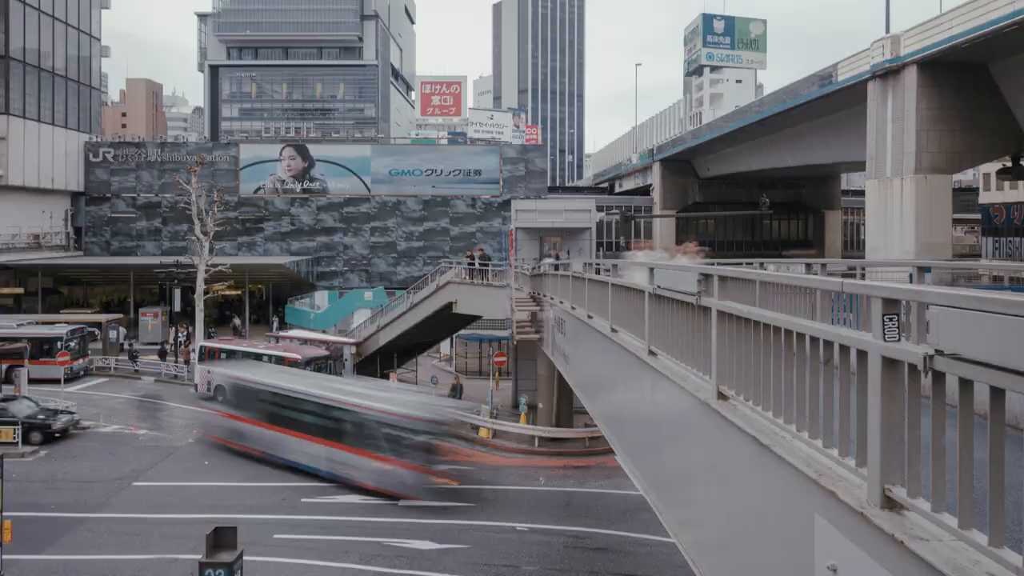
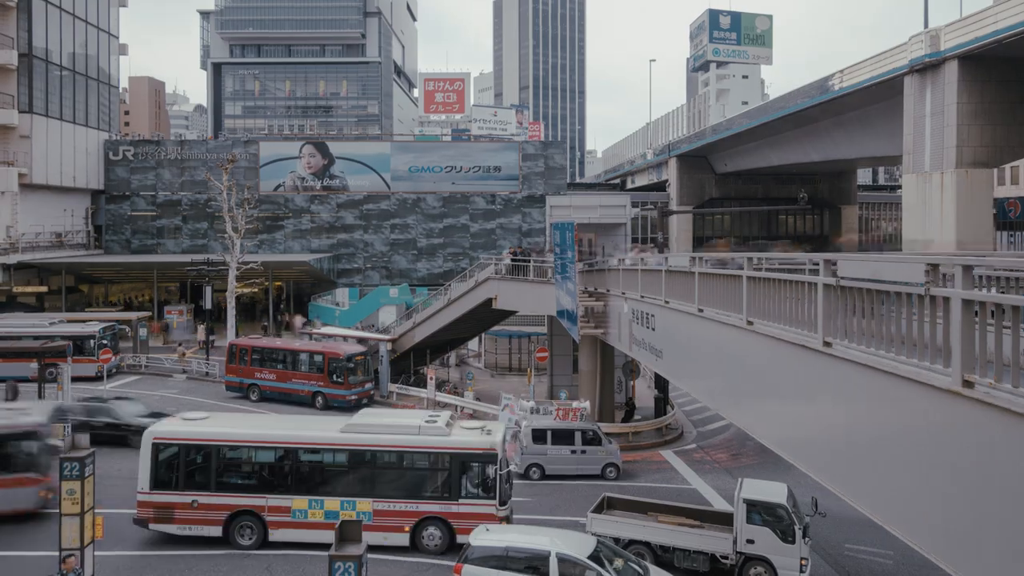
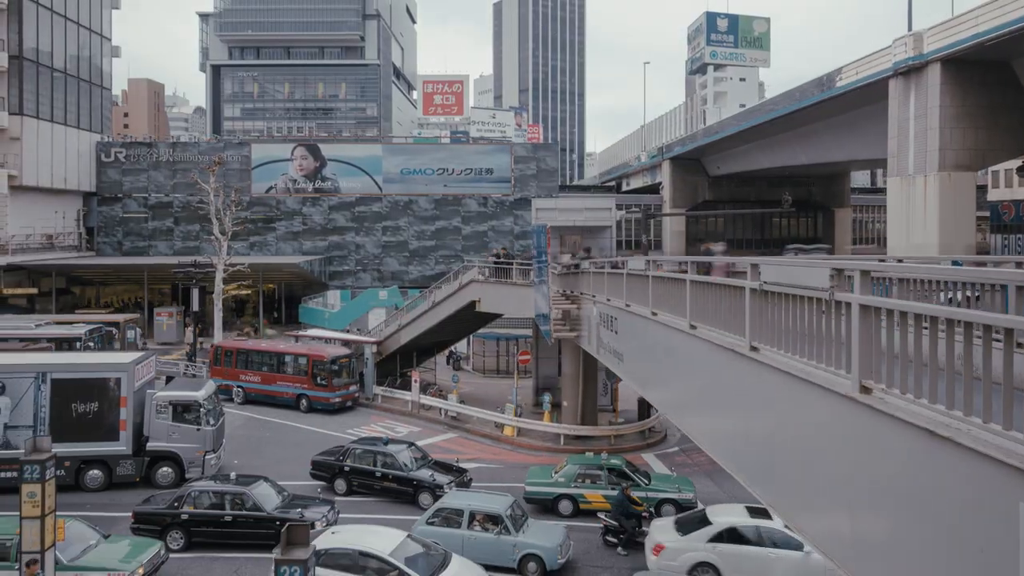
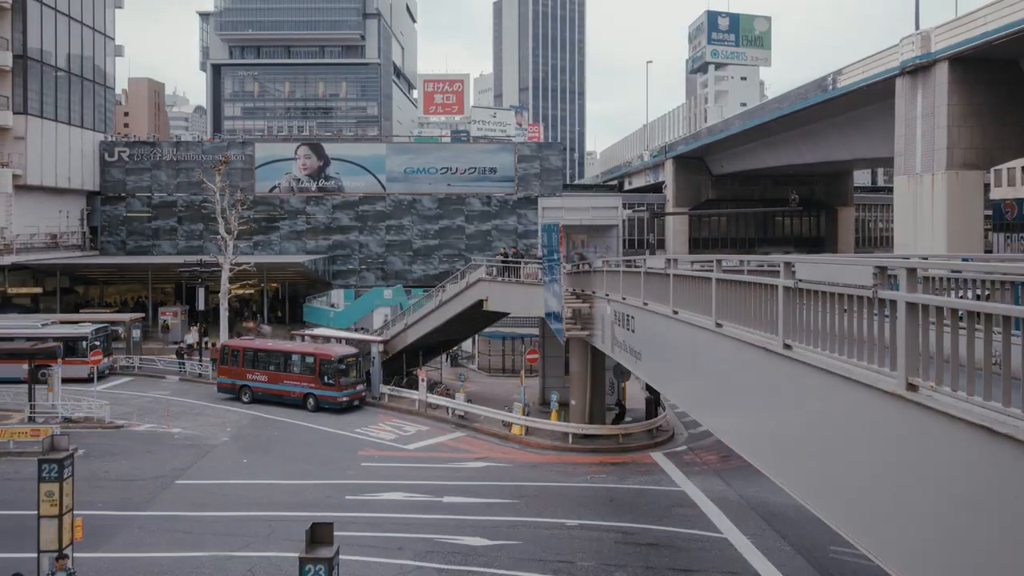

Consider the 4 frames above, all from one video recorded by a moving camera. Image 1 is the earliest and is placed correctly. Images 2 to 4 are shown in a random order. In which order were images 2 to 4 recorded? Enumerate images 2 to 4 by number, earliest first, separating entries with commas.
3, 4, 2
